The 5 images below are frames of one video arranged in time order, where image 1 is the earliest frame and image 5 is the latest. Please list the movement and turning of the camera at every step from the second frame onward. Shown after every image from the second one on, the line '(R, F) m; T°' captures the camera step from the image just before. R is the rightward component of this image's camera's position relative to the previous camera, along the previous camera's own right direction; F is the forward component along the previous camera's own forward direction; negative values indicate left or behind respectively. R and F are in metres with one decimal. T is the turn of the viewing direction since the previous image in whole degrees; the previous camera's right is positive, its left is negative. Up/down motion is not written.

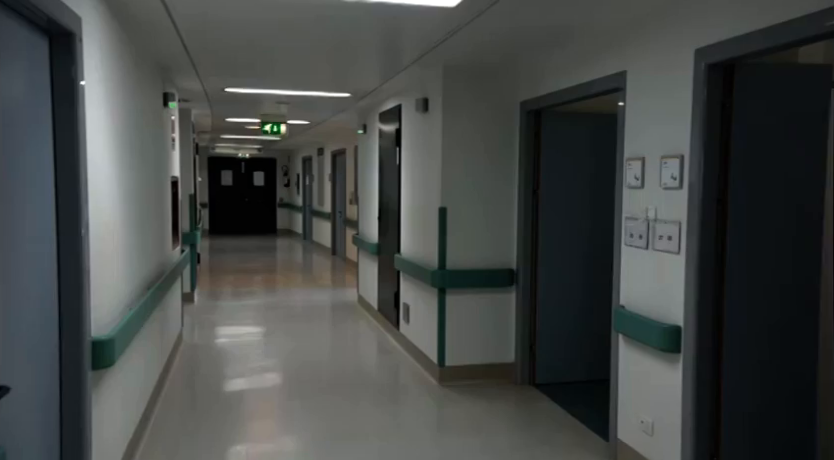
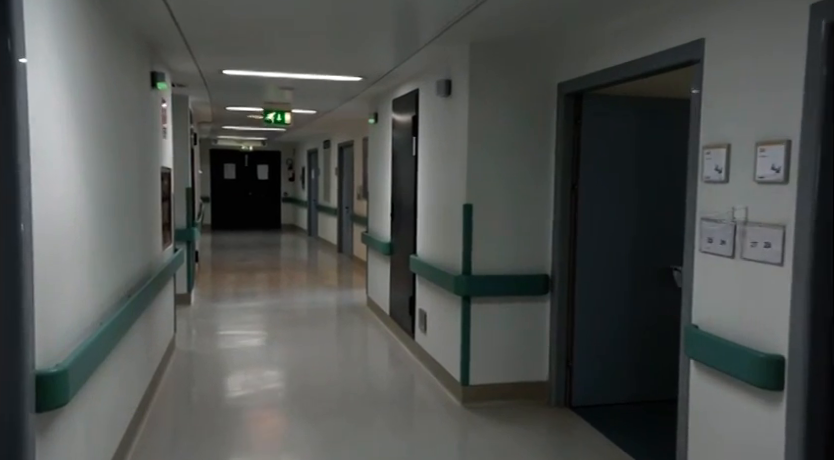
(-0.1, +0.6) m; 0°
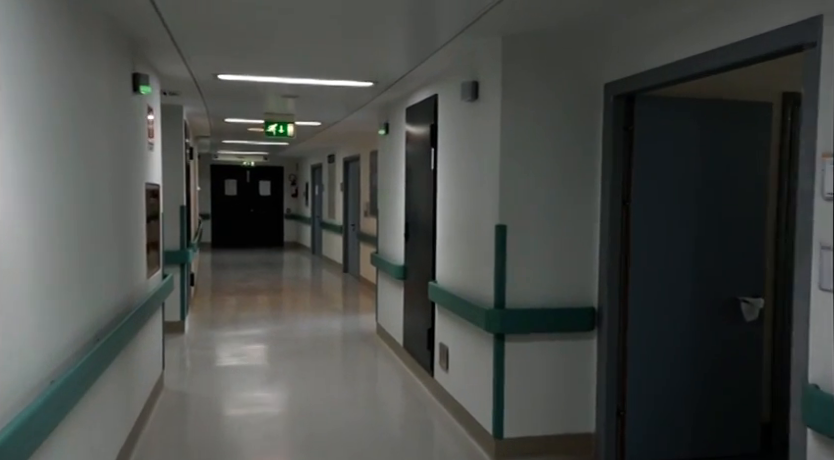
(-0.1, +0.6) m; 0°
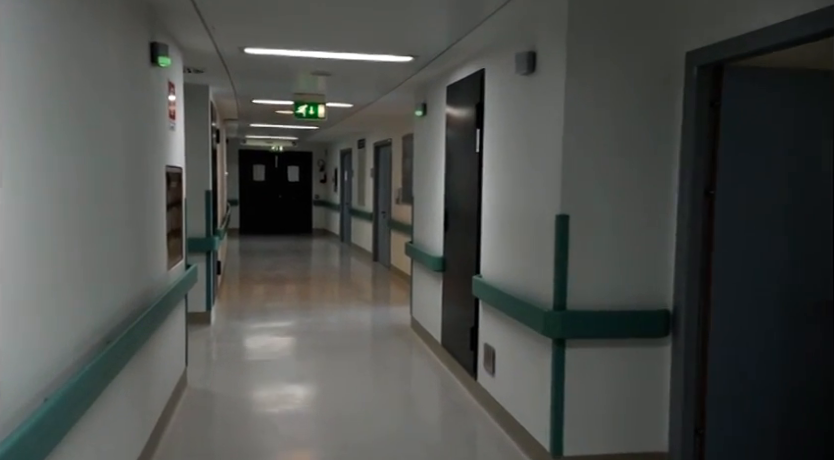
(-0.1, +0.4) m; -2°
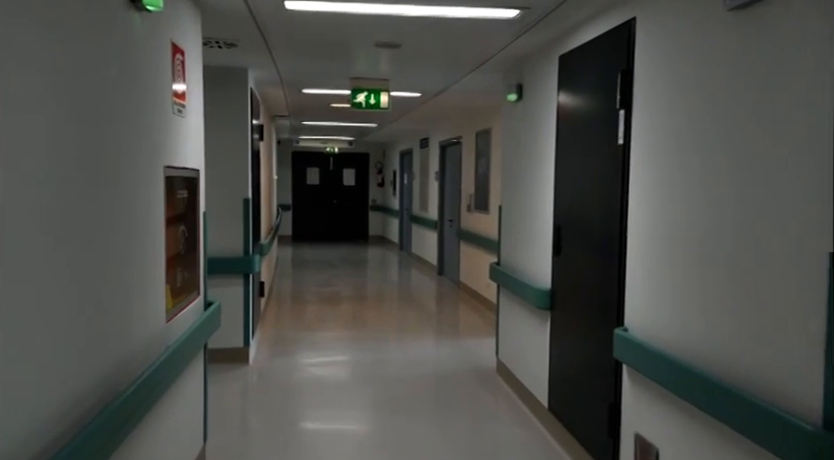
(-0.3, +1.3) m; -5°
